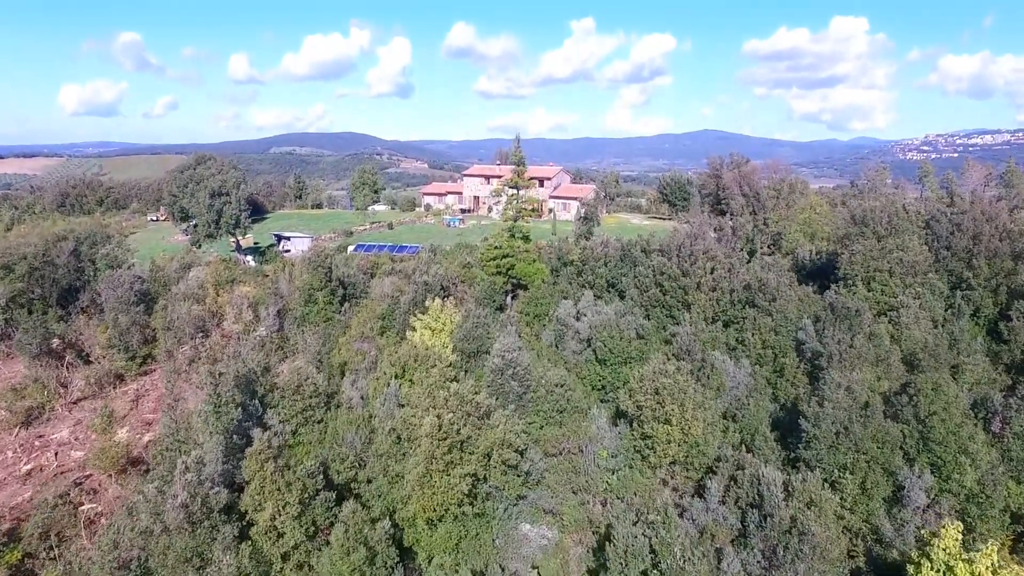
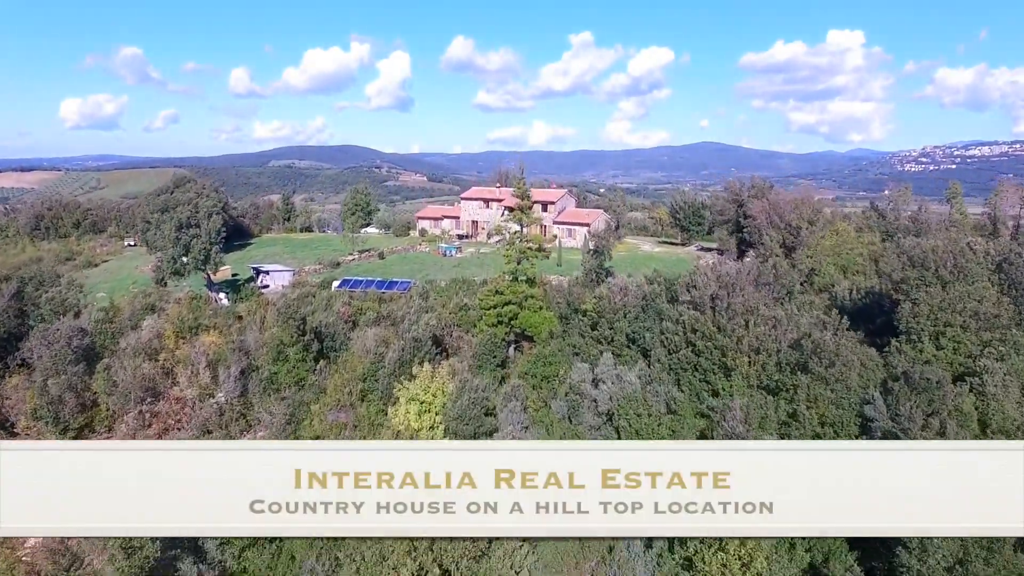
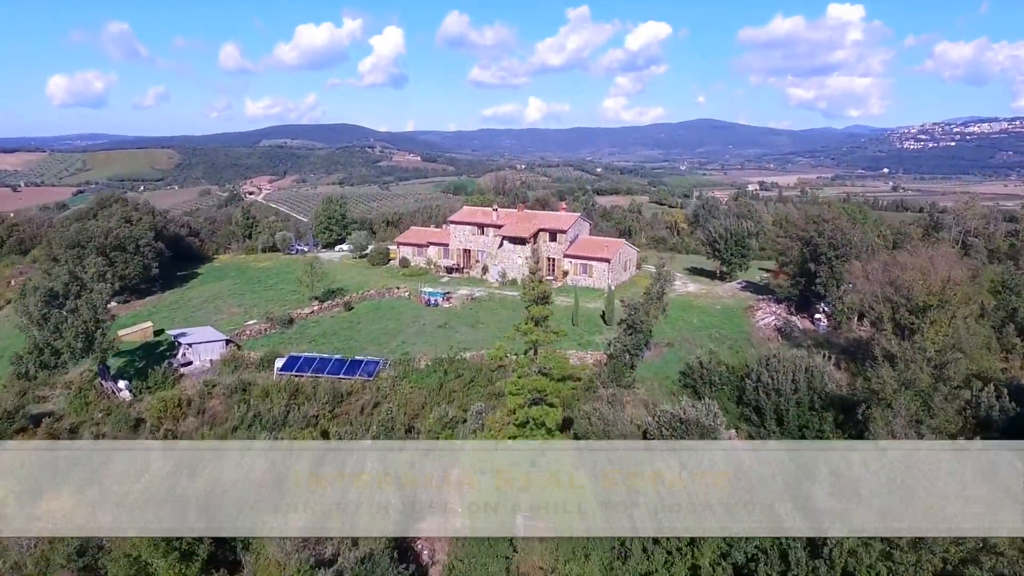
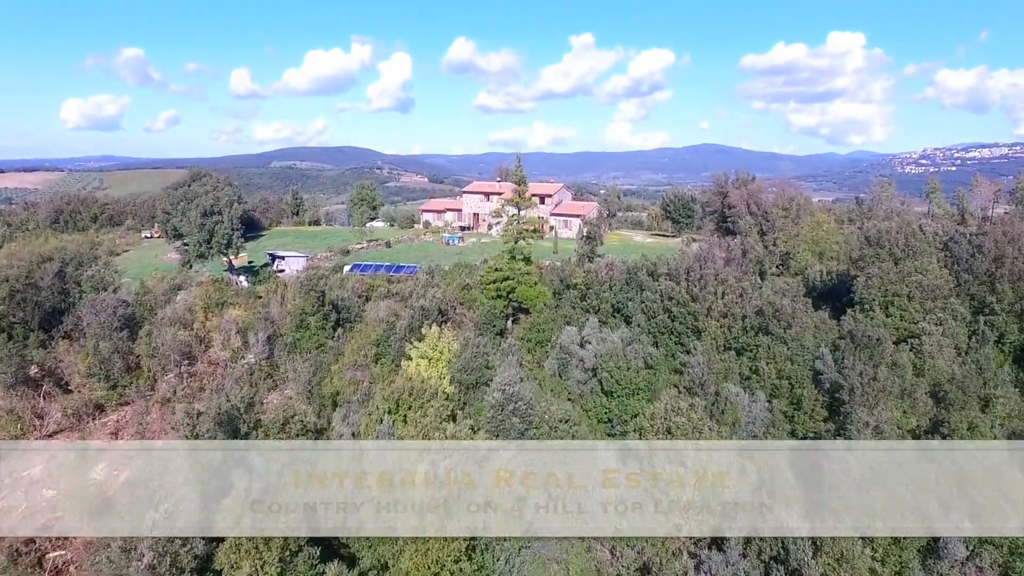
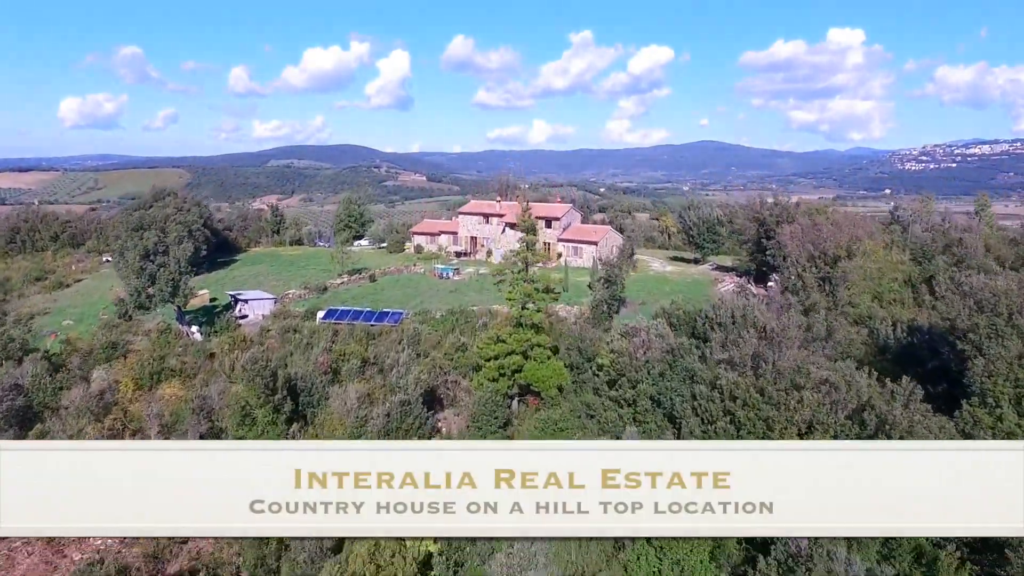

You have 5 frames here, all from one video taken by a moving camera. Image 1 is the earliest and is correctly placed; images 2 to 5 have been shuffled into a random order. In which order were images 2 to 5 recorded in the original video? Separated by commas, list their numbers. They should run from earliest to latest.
4, 2, 5, 3
